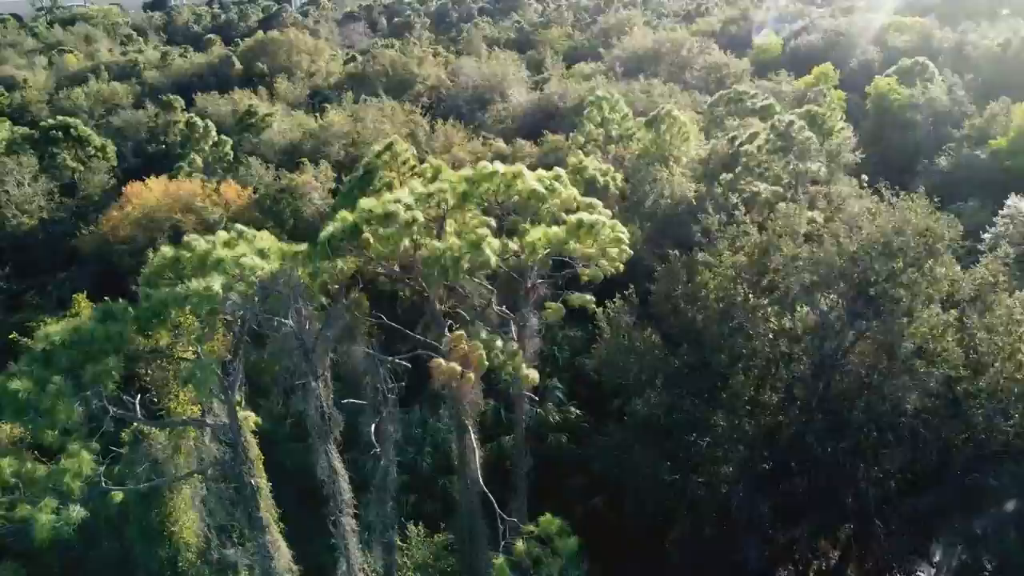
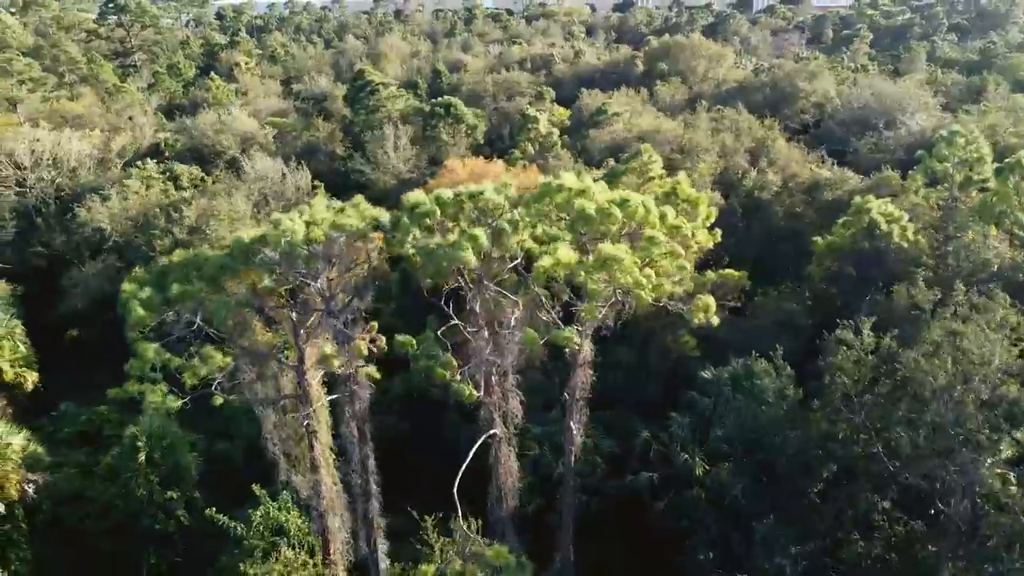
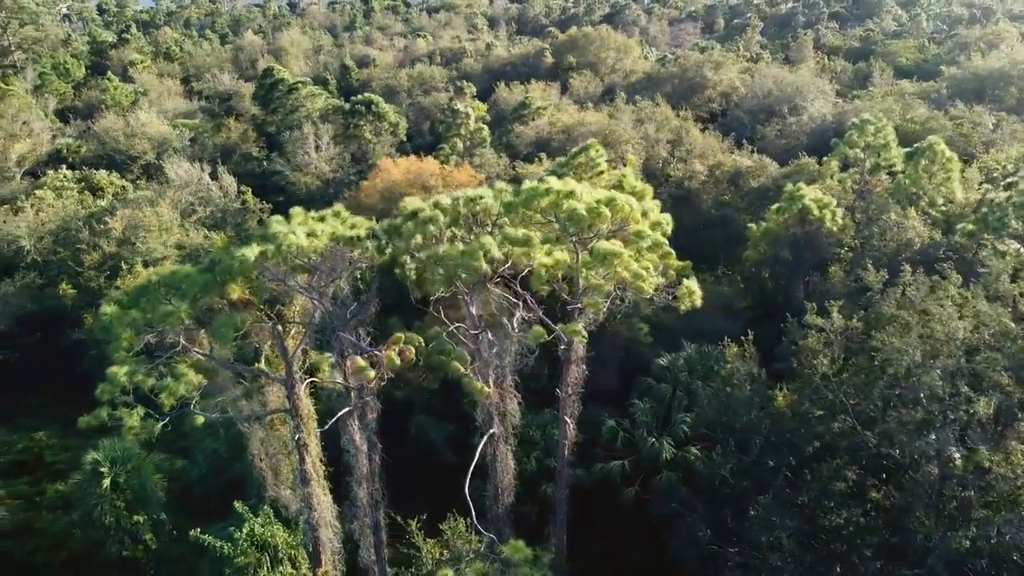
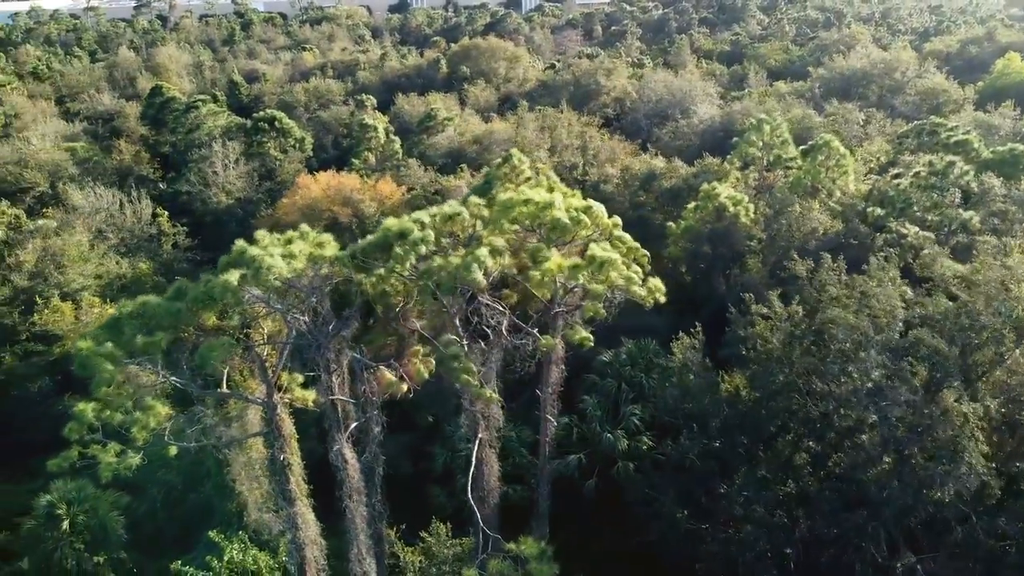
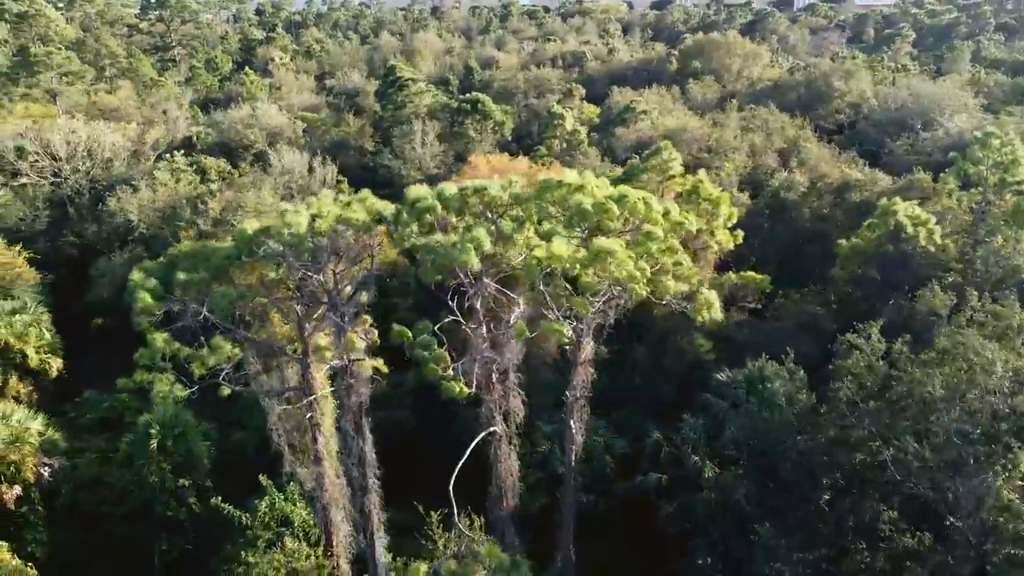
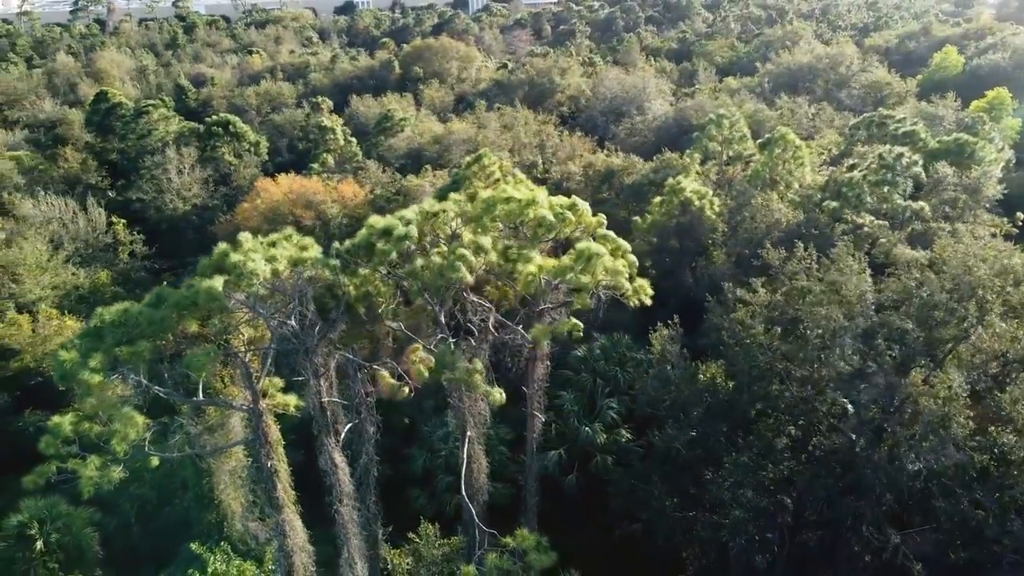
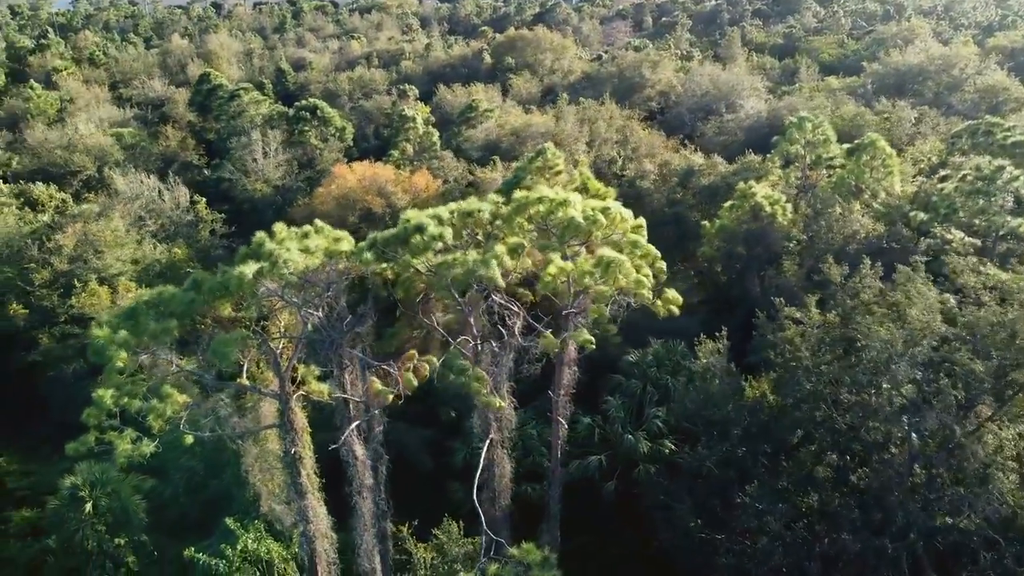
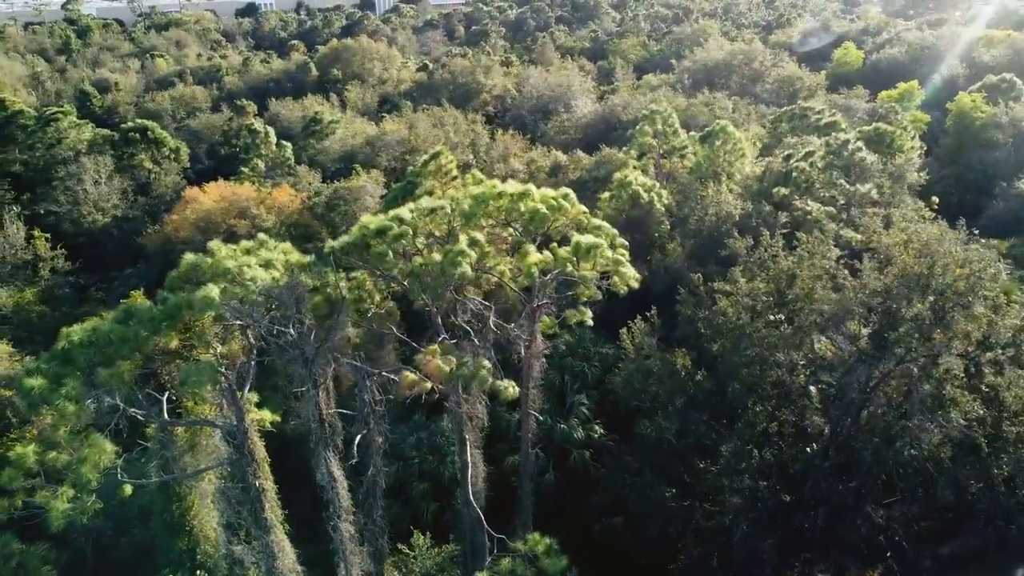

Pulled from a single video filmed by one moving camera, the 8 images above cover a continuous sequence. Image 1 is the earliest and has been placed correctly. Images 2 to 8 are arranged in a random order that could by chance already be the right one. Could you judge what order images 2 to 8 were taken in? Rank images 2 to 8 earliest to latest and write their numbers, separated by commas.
8, 6, 4, 7, 3, 2, 5
